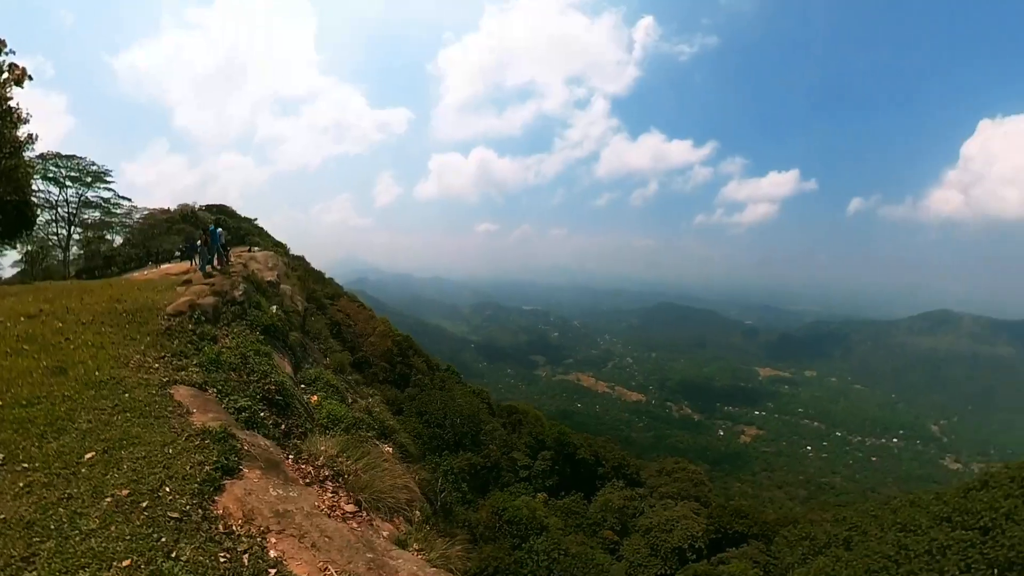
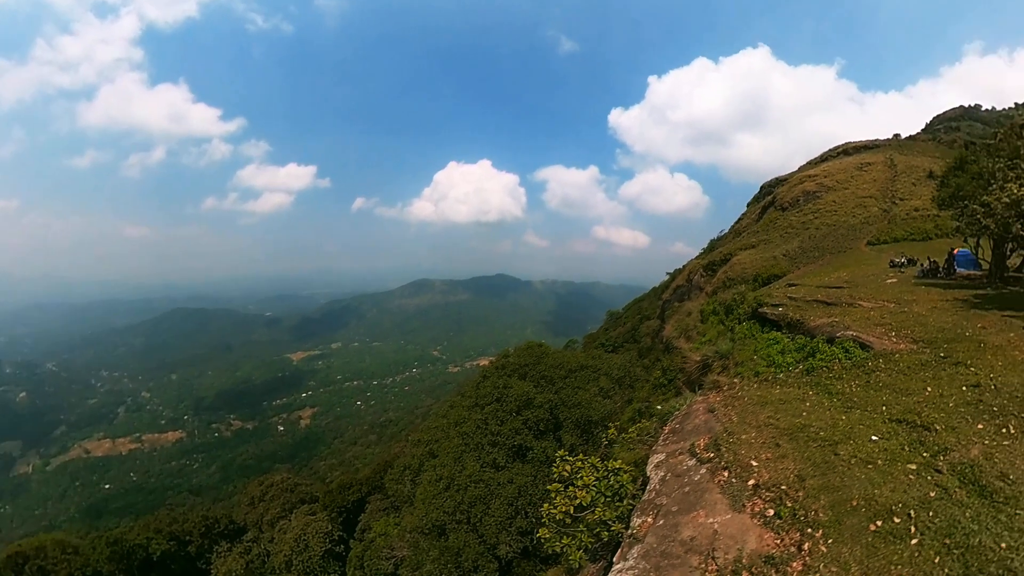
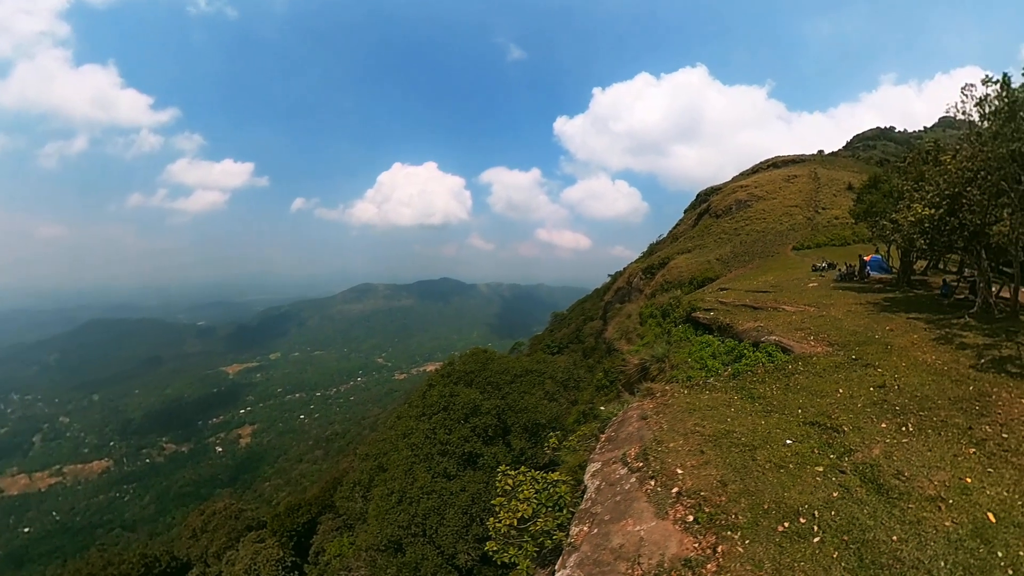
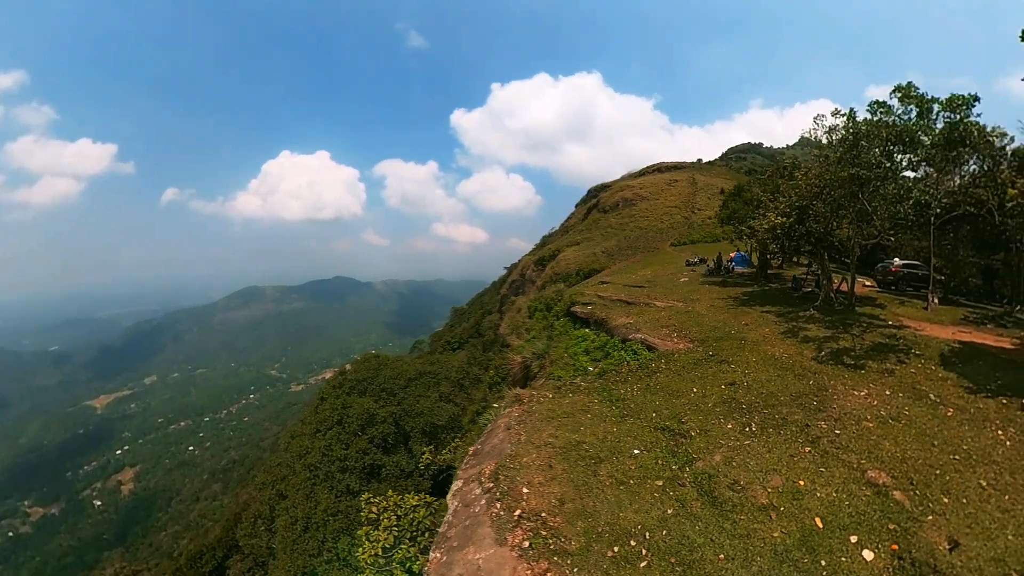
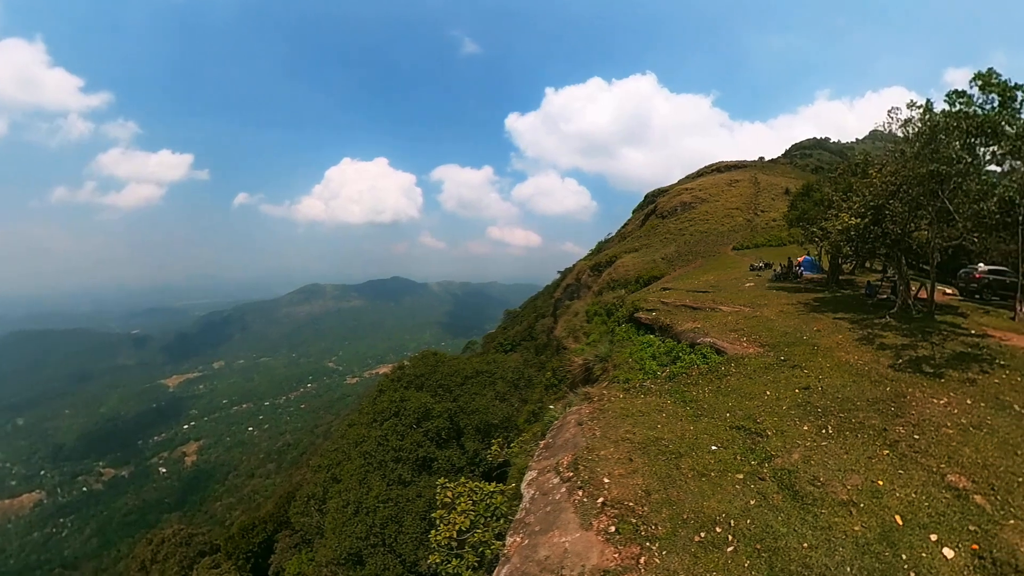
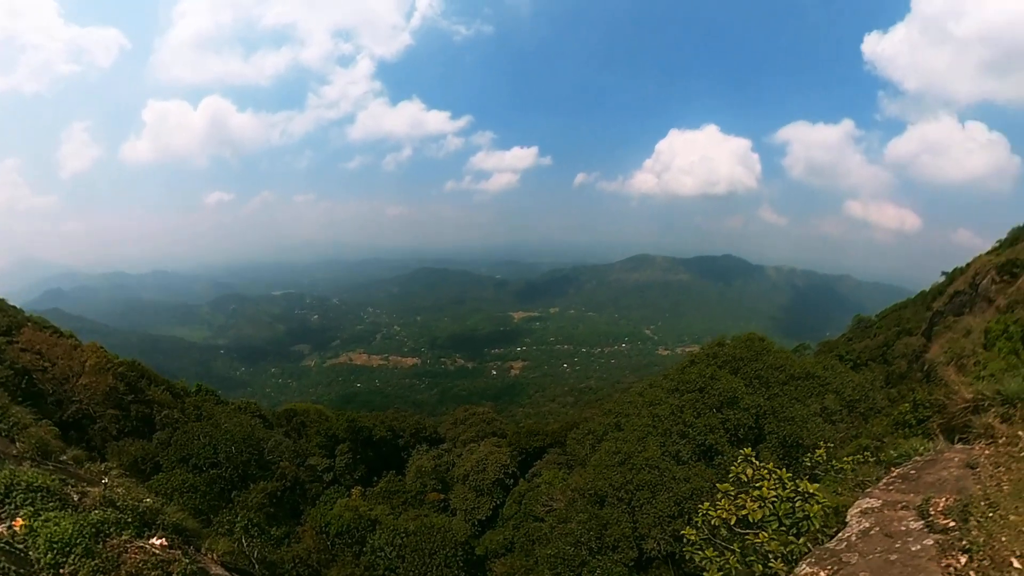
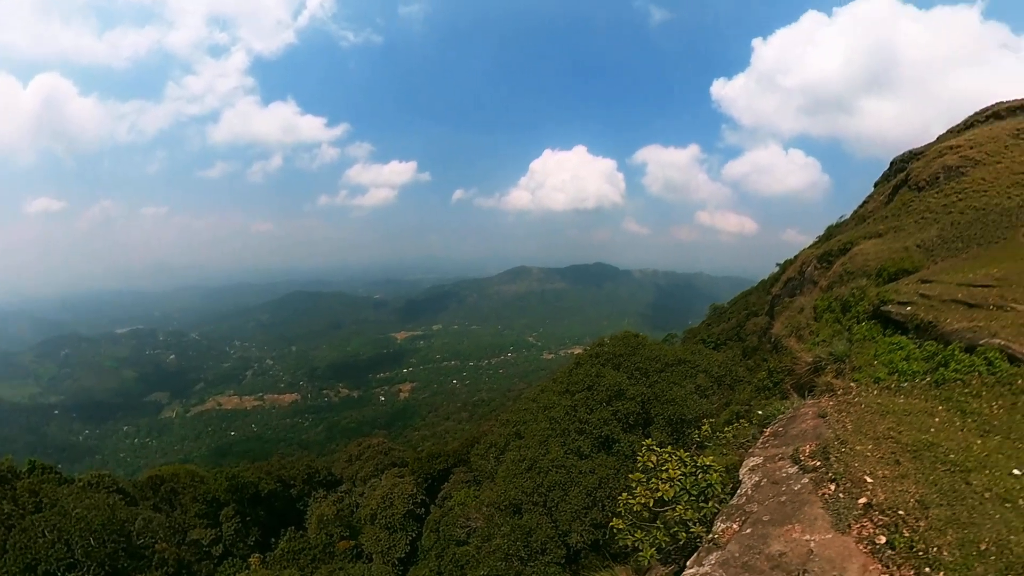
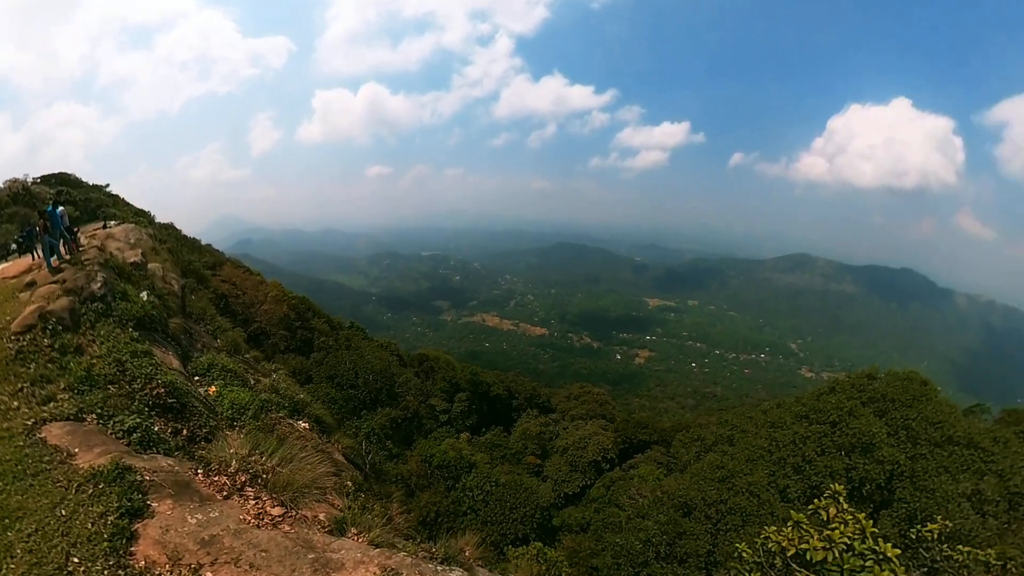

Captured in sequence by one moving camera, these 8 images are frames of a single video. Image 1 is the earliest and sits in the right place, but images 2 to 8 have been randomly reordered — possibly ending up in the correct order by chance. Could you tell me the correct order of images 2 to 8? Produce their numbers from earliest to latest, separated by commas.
8, 6, 7, 2, 3, 5, 4
